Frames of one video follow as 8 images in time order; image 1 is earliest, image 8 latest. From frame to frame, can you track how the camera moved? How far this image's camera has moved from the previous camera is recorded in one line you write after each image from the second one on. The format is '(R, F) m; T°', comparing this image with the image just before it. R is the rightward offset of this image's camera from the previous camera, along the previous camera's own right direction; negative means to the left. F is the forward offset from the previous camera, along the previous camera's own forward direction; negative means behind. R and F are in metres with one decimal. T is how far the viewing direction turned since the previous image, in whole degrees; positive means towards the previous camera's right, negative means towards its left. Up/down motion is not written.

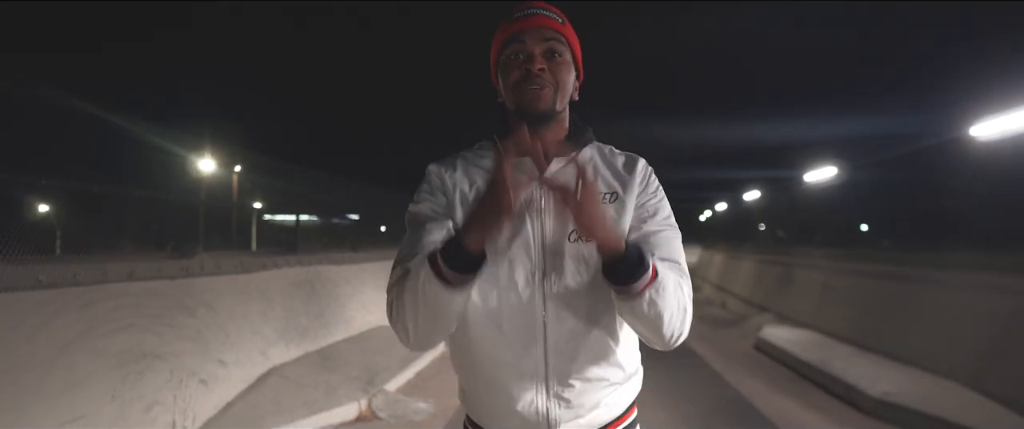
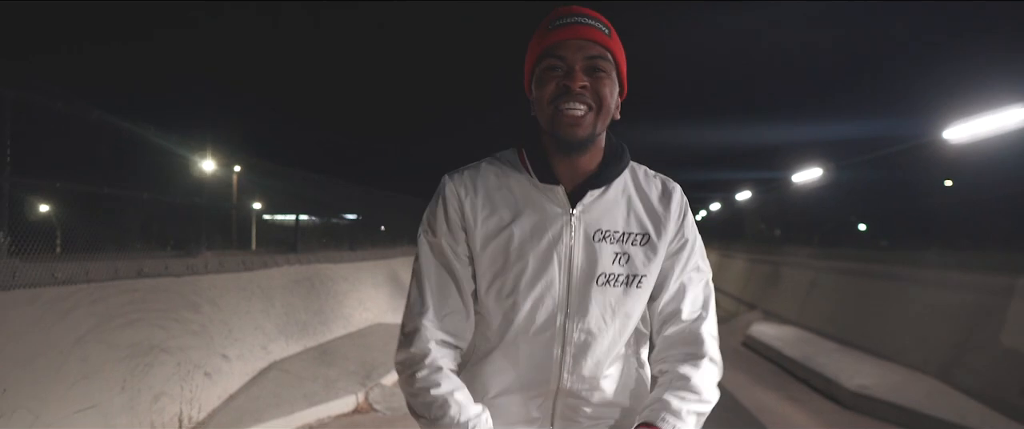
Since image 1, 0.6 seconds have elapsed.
(+0.1, -0.3) m; 0°
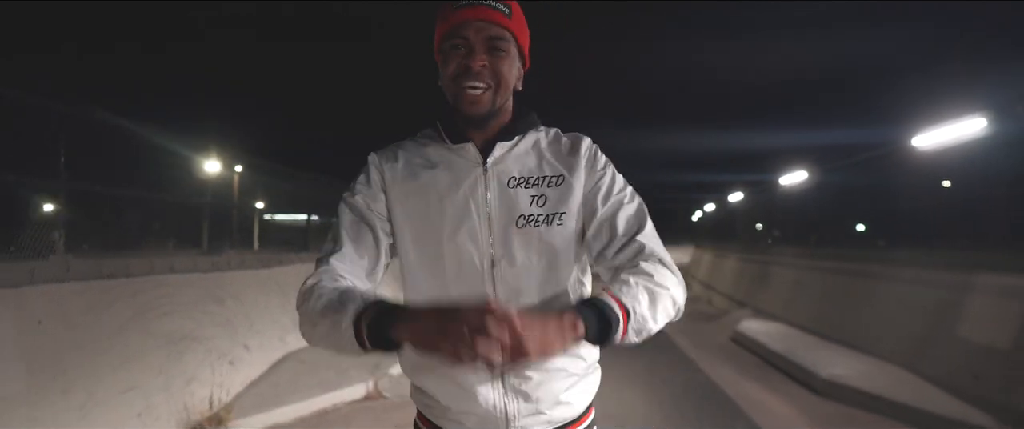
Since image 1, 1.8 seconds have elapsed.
(0.0, -0.5) m; 0°
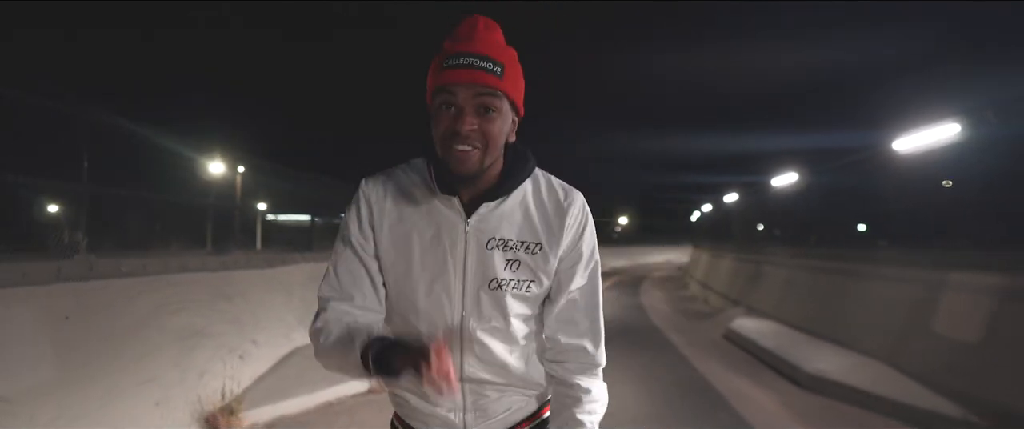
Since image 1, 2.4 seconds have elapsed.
(+0.1, -0.3) m; 0°
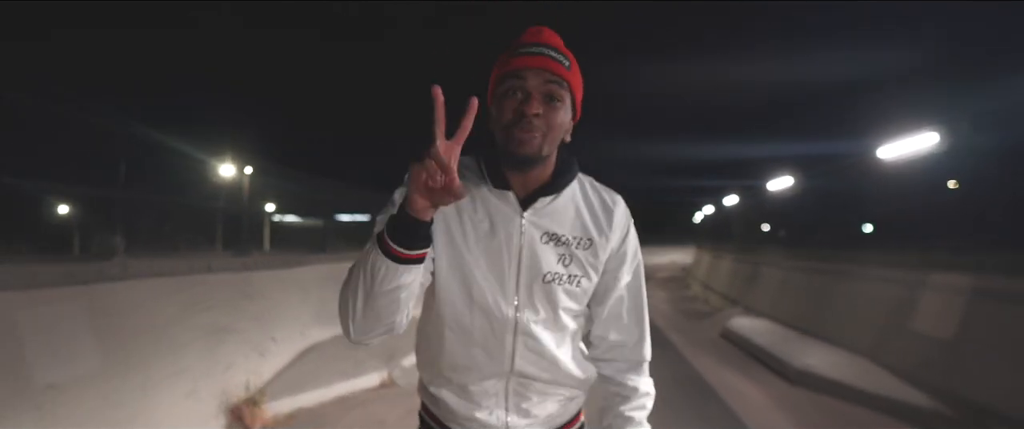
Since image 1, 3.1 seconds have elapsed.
(0.0, -0.4) m; 0°
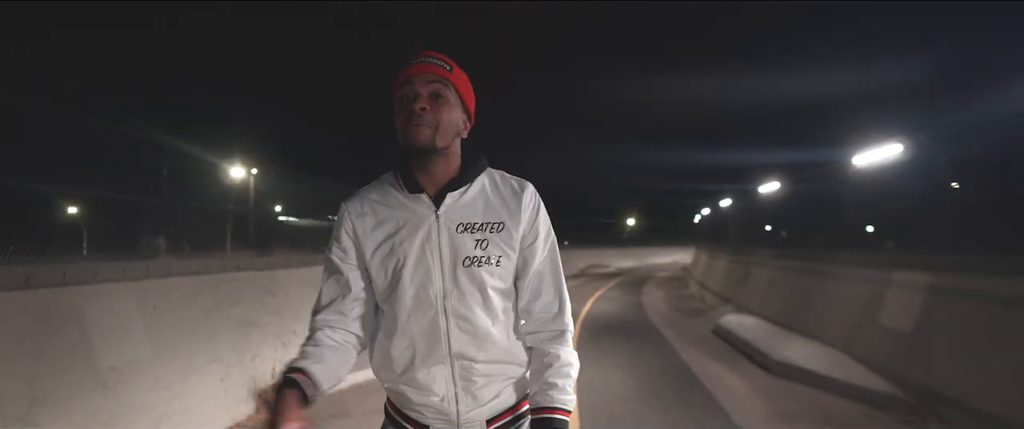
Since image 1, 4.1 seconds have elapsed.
(0.0, -0.6) m; 0°
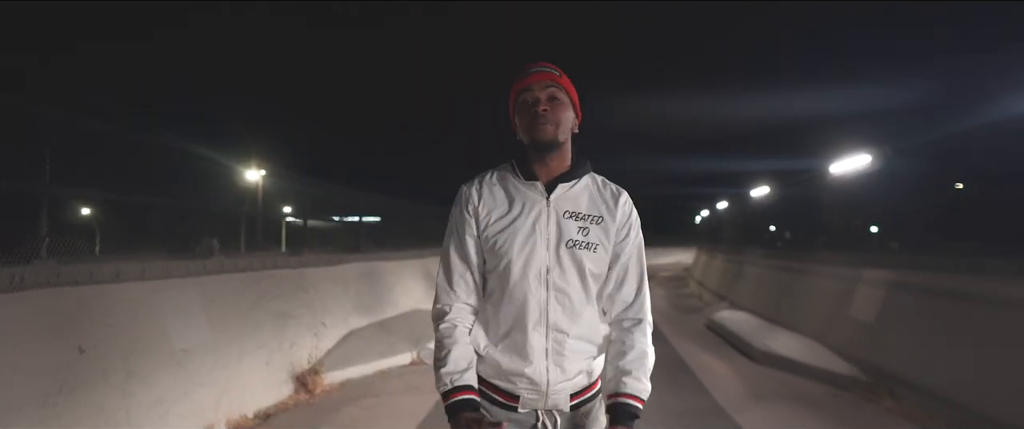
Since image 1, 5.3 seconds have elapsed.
(0.0, -0.9) m; 0°
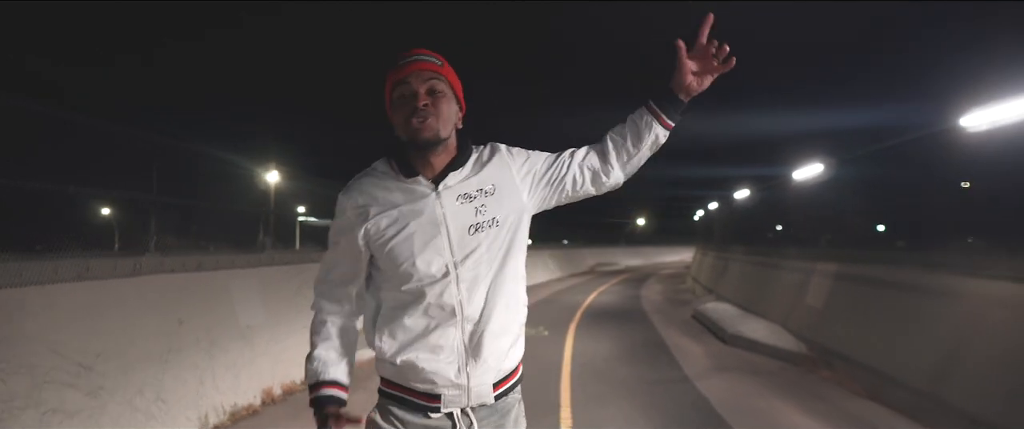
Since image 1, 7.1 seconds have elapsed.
(+0.1, -1.4) m; -1°
